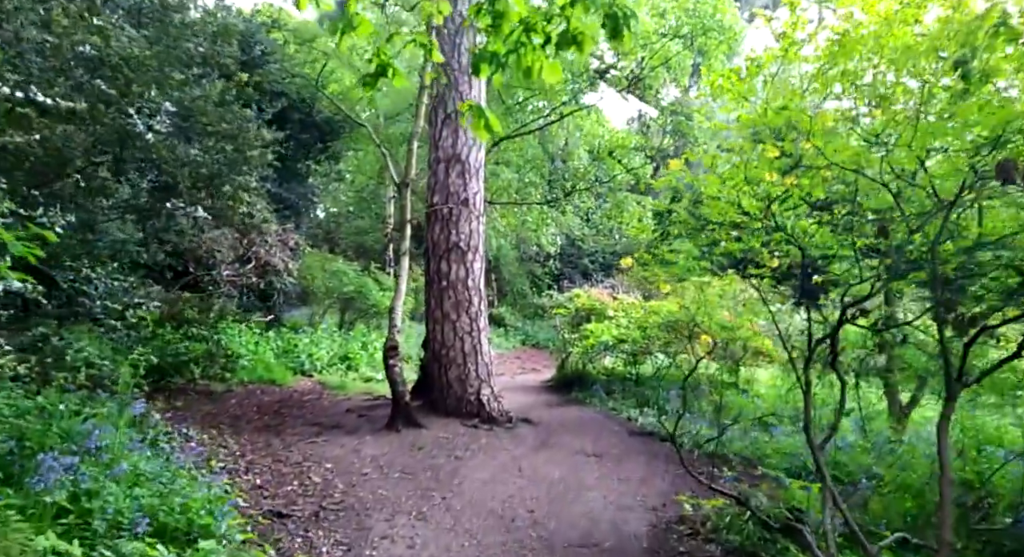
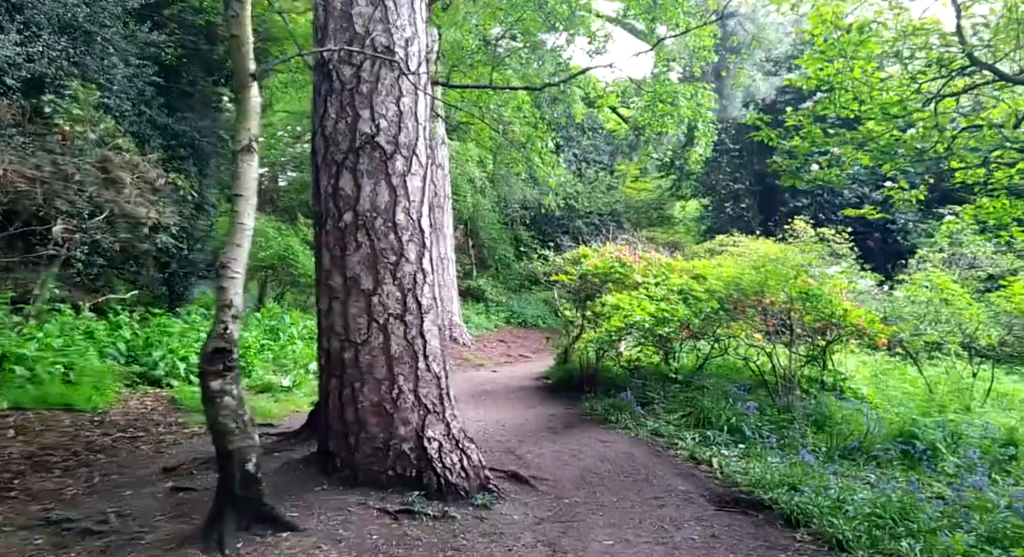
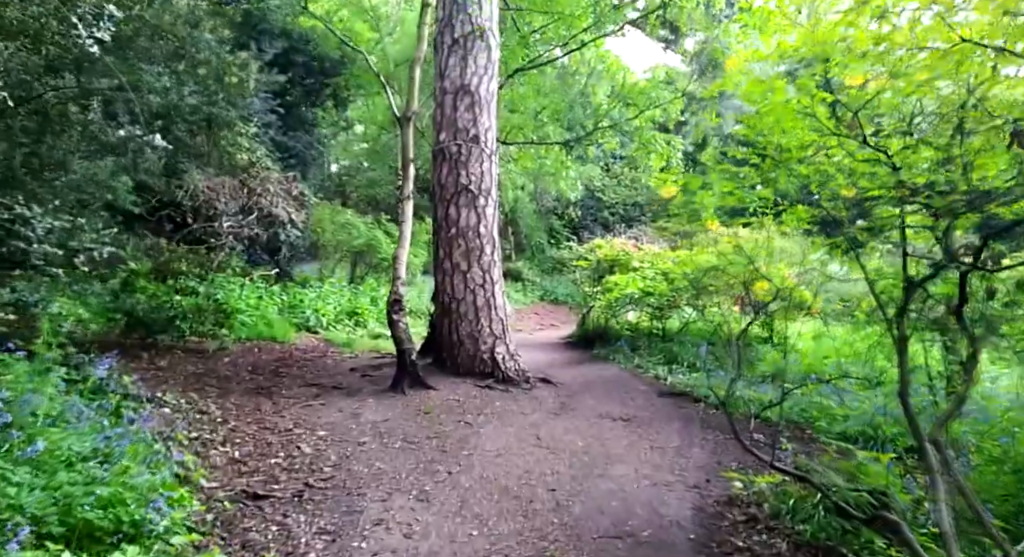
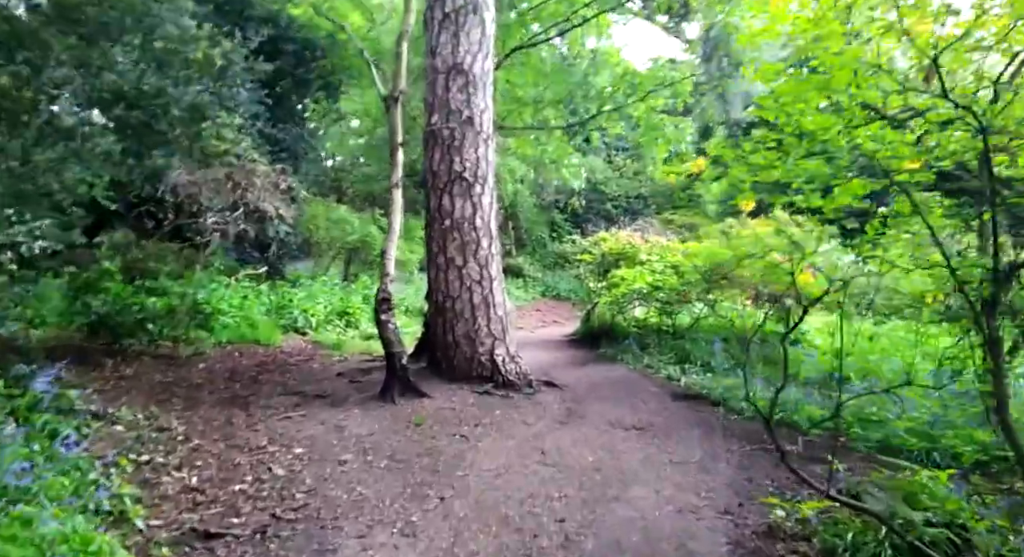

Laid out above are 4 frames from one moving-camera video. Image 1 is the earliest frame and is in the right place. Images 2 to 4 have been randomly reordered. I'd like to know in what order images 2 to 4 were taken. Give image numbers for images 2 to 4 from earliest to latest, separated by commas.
3, 4, 2
